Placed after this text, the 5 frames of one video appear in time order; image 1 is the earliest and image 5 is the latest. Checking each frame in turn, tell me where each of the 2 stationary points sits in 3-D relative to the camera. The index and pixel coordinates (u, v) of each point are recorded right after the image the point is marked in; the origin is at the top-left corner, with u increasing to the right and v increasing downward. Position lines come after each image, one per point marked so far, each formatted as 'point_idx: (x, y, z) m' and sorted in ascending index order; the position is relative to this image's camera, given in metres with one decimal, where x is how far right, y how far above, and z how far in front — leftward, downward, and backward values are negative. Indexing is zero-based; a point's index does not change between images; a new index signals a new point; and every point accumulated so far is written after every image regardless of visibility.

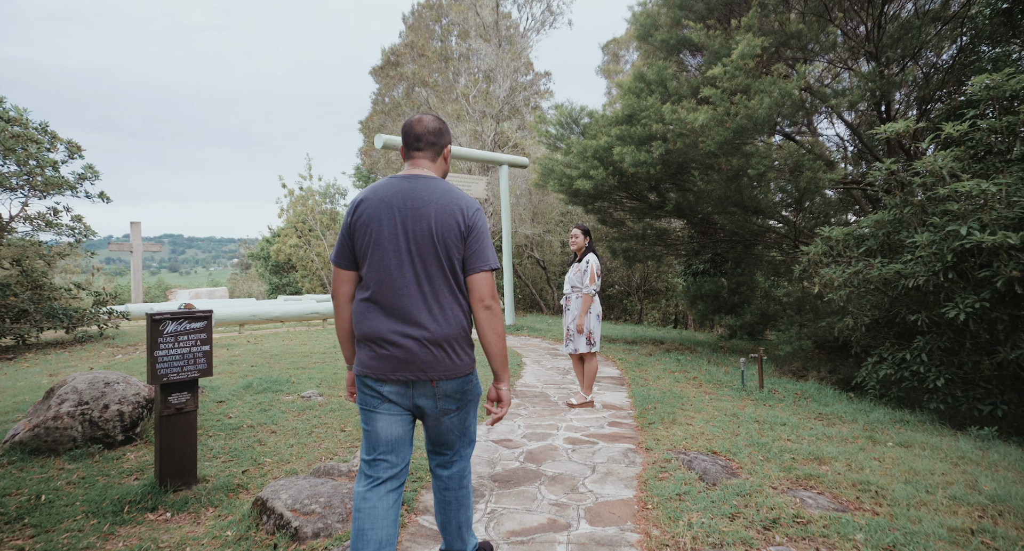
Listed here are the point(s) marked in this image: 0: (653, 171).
0: (+1.8, +1.4, +7.6) m
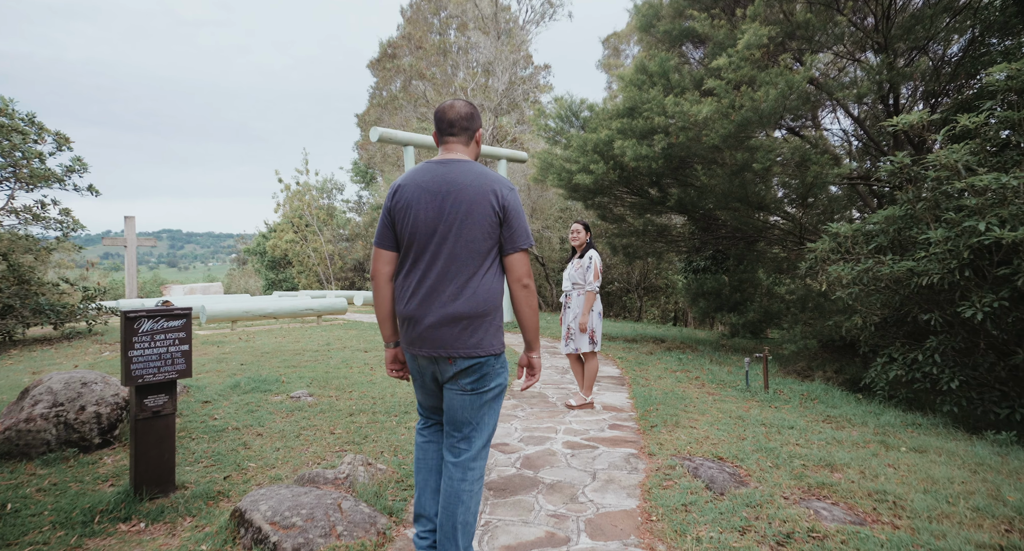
0: (+1.8, +1.4, +7.4) m
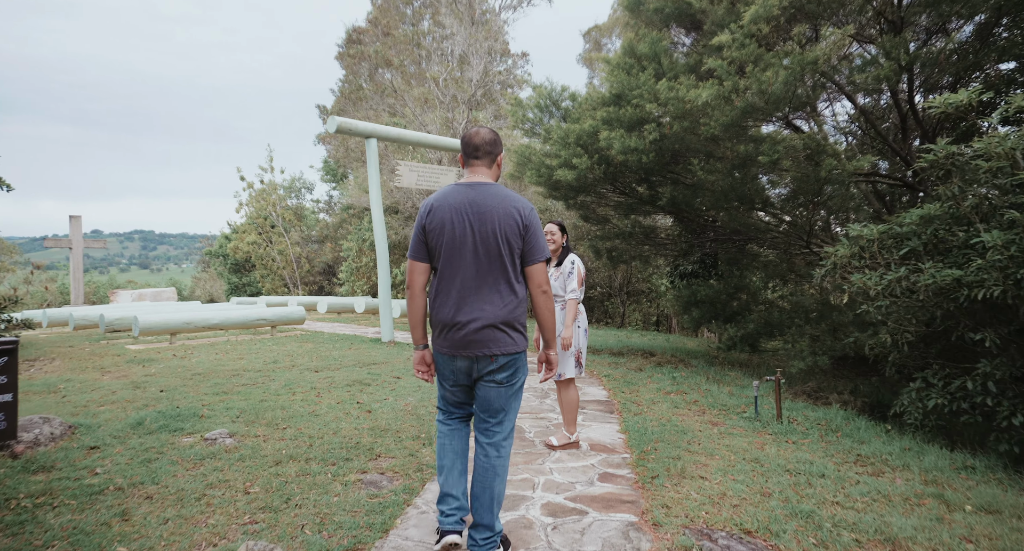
0: (+1.5, +1.3, +6.6) m
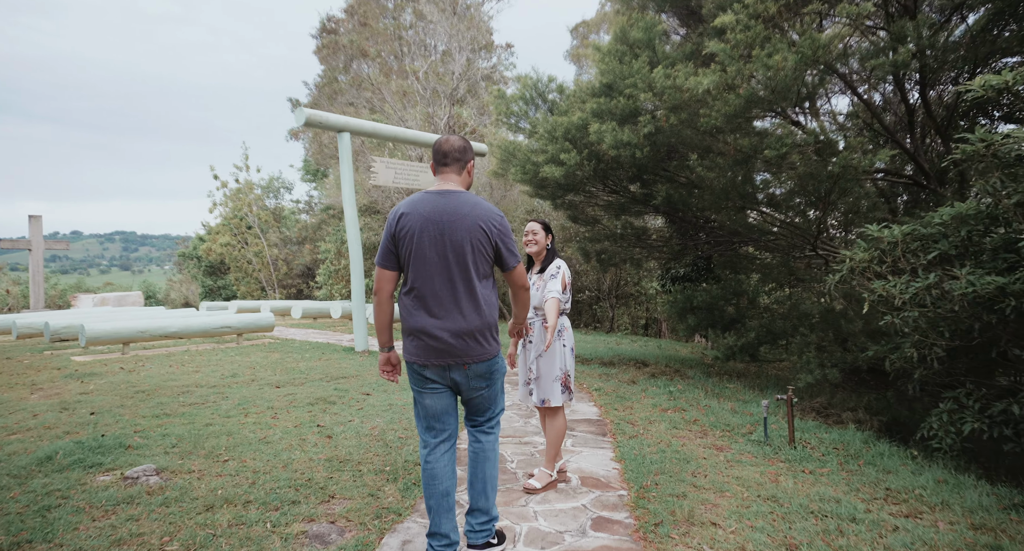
0: (+1.3, +1.3, +6.1) m
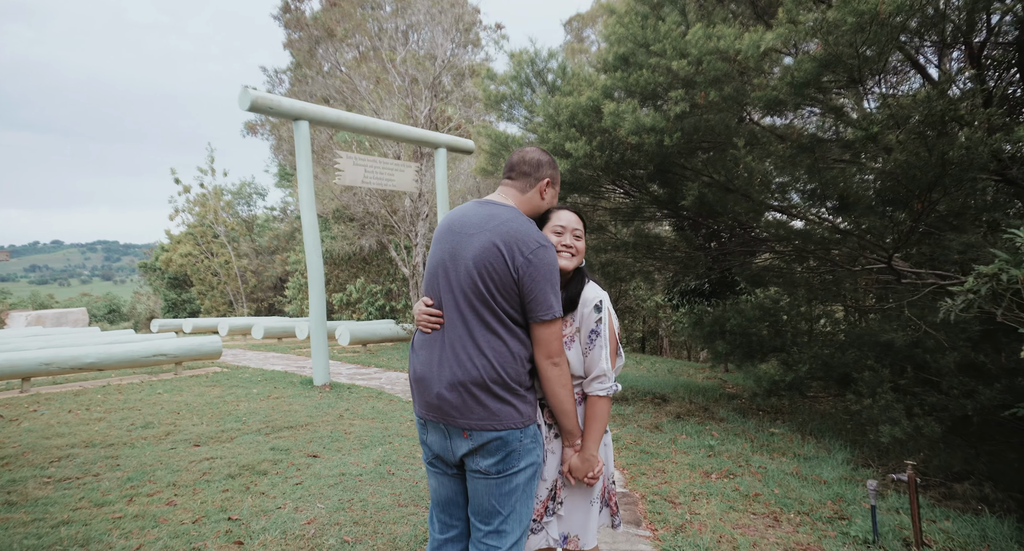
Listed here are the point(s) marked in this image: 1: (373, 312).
0: (+1.3, +1.1, +4.8) m
1: (-2.9, -0.8, +12.4) m
